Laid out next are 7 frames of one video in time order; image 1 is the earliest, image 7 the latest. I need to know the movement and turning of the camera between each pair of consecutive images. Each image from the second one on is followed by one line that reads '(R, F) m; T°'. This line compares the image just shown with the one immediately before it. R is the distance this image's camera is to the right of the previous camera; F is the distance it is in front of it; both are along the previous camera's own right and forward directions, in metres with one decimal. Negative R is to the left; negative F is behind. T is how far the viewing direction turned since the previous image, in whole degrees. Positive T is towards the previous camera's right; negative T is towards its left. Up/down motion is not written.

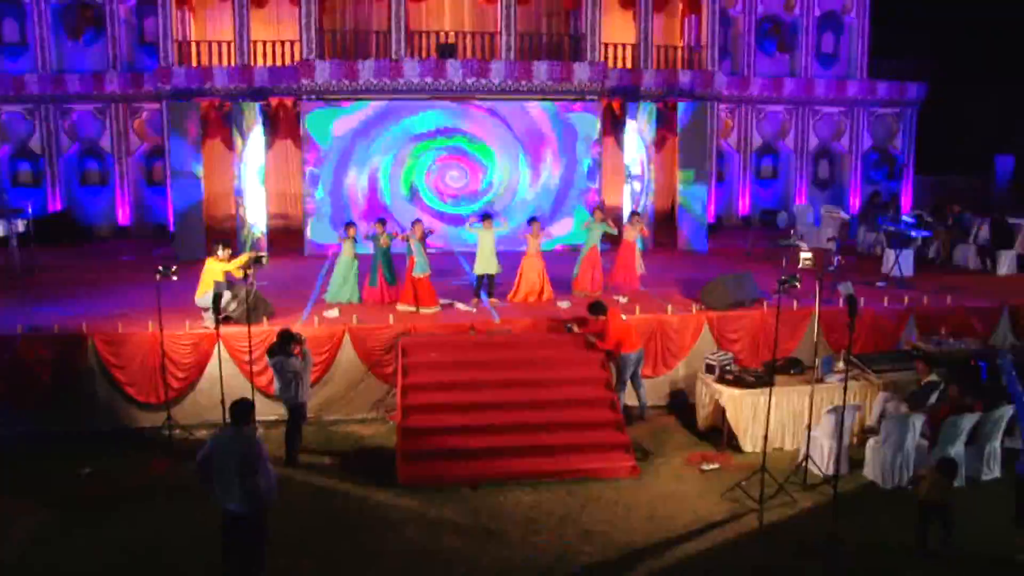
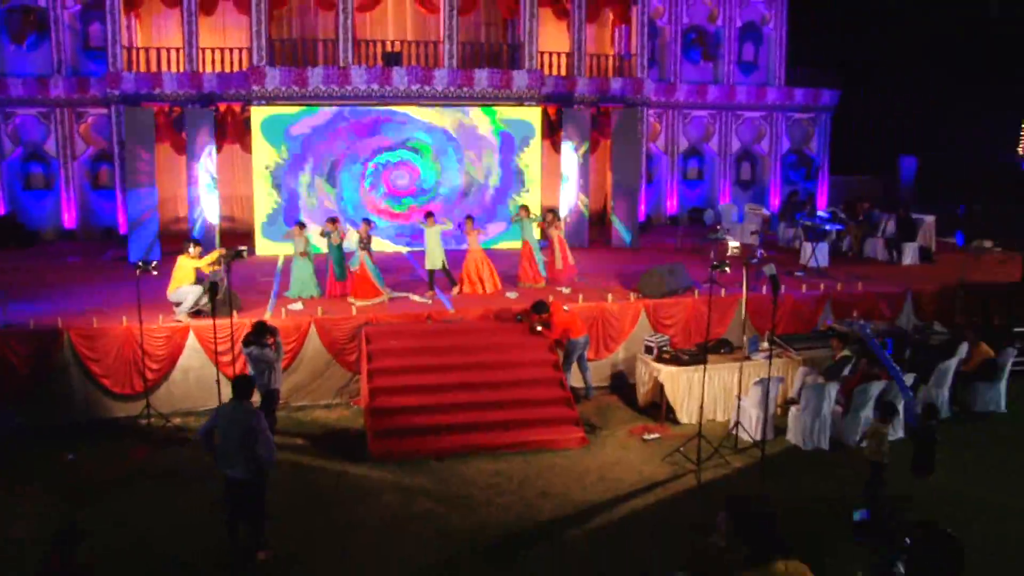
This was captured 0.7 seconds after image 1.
(-0.3, -0.9) m; +4°
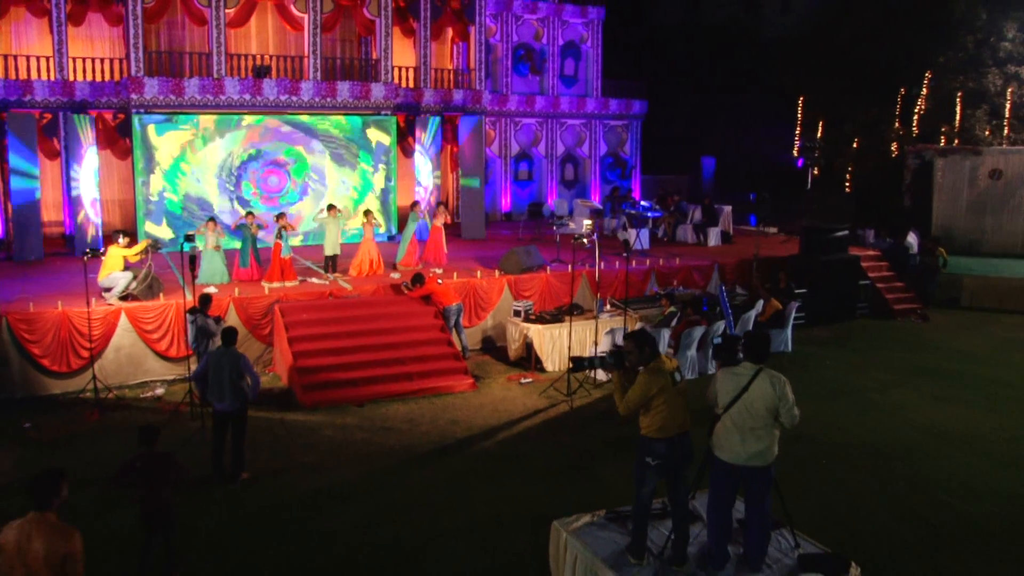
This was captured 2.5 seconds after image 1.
(-1.1, -2.2) m; +11°
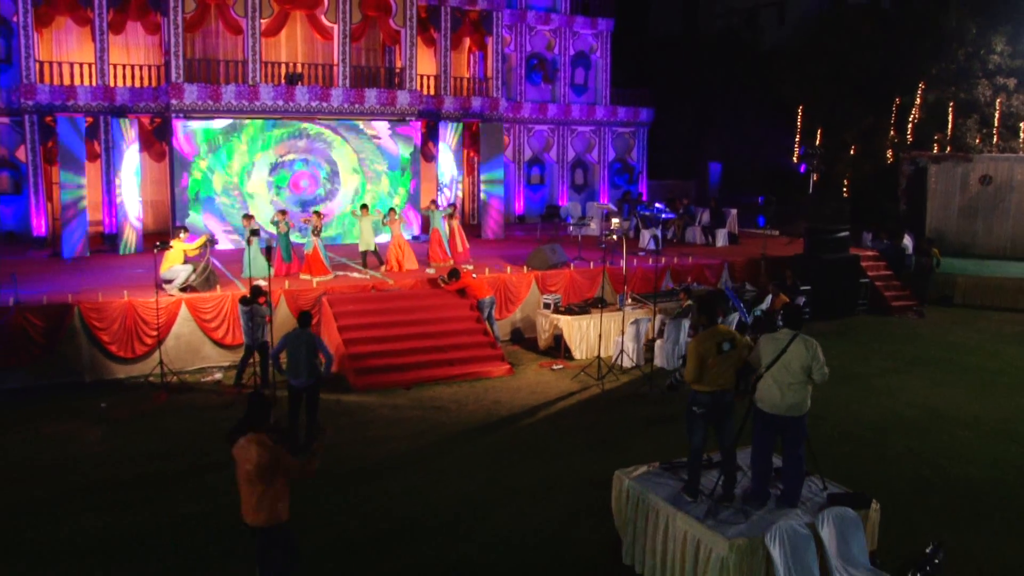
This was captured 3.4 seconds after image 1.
(-0.6, -1.1) m; +1°
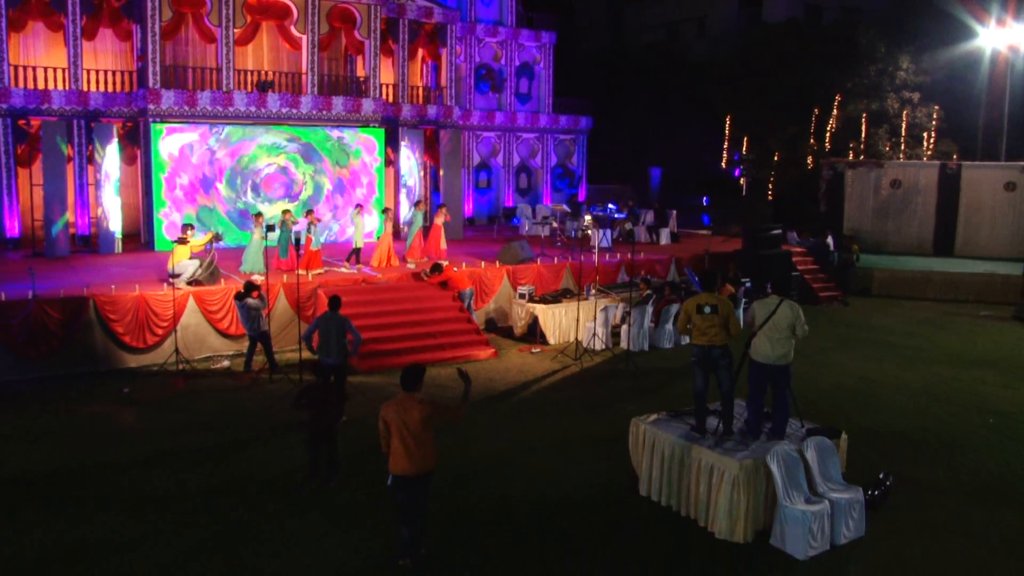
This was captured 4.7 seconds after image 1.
(-1.1, -1.4) m; +5°
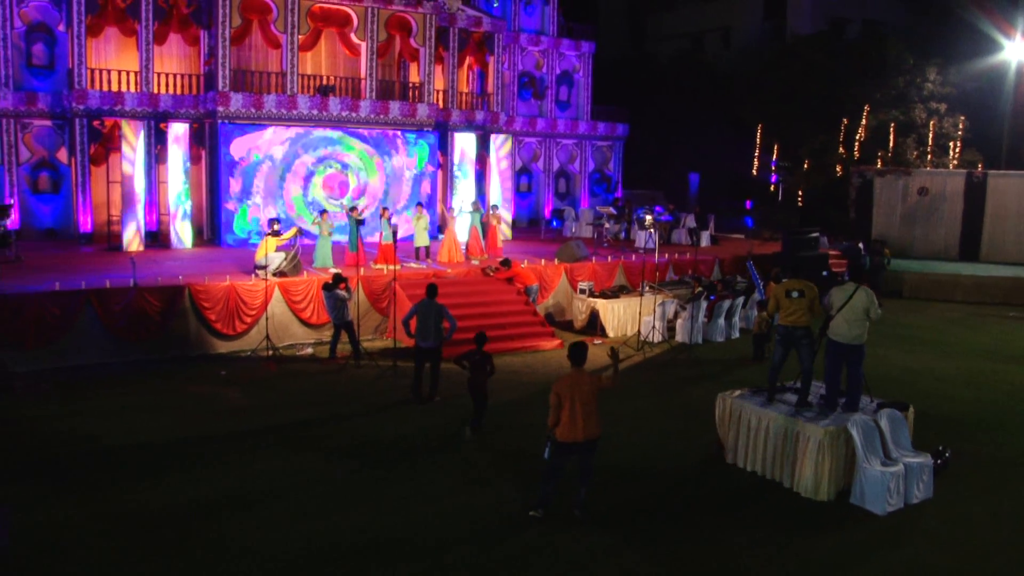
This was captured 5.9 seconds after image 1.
(-1.0, -1.1) m; 0°
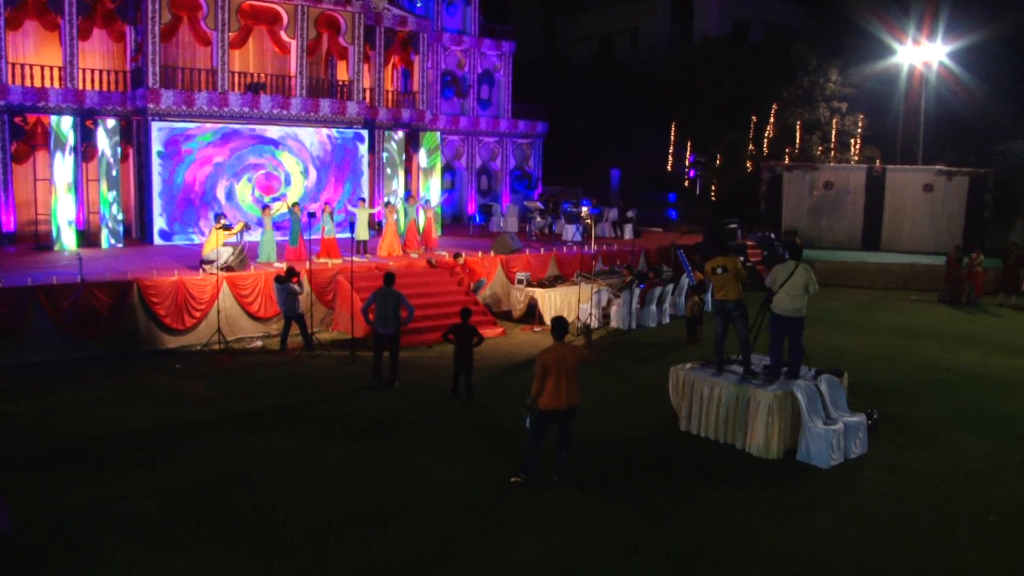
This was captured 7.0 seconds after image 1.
(-0.7, -0.6) m; +6°
